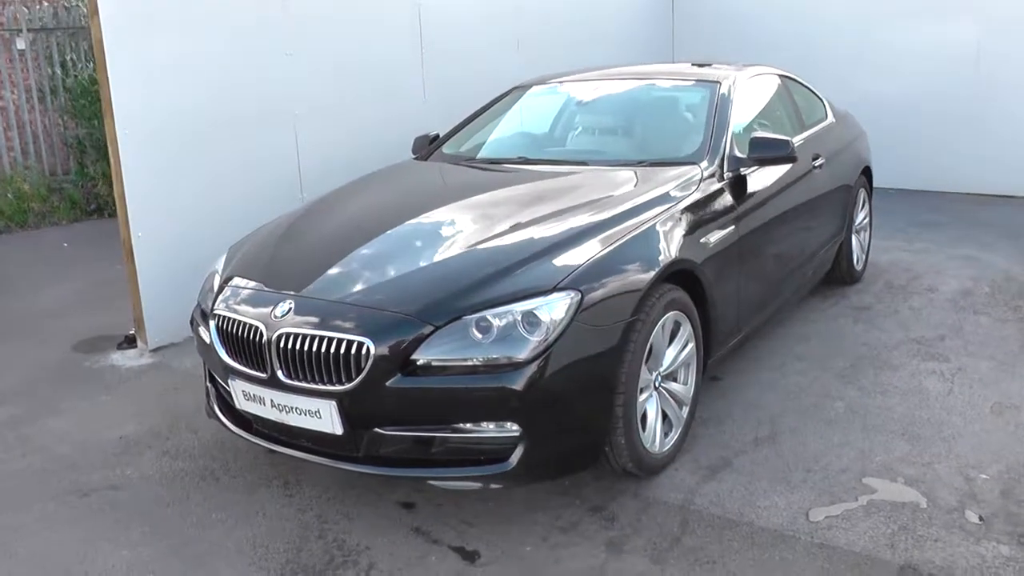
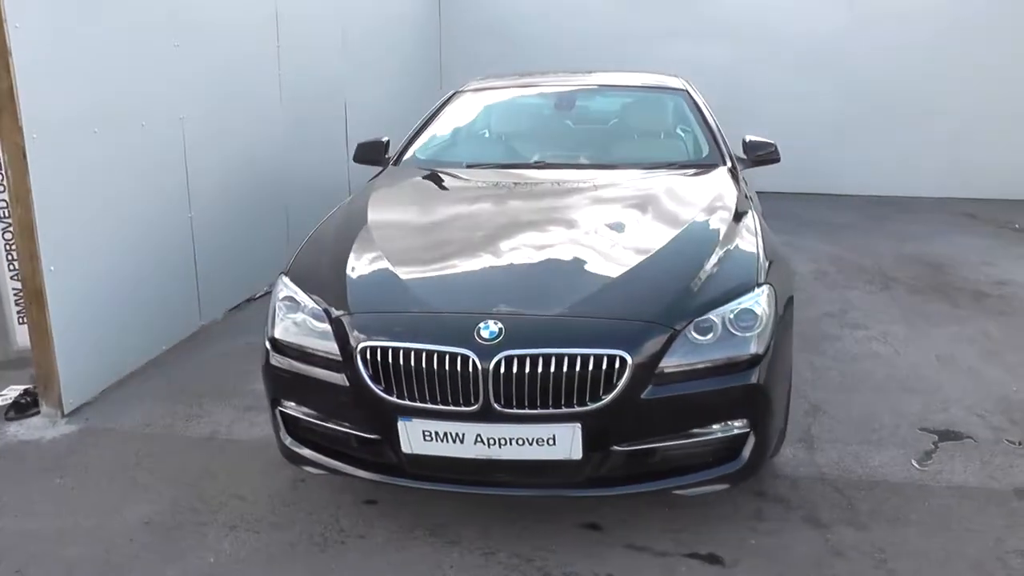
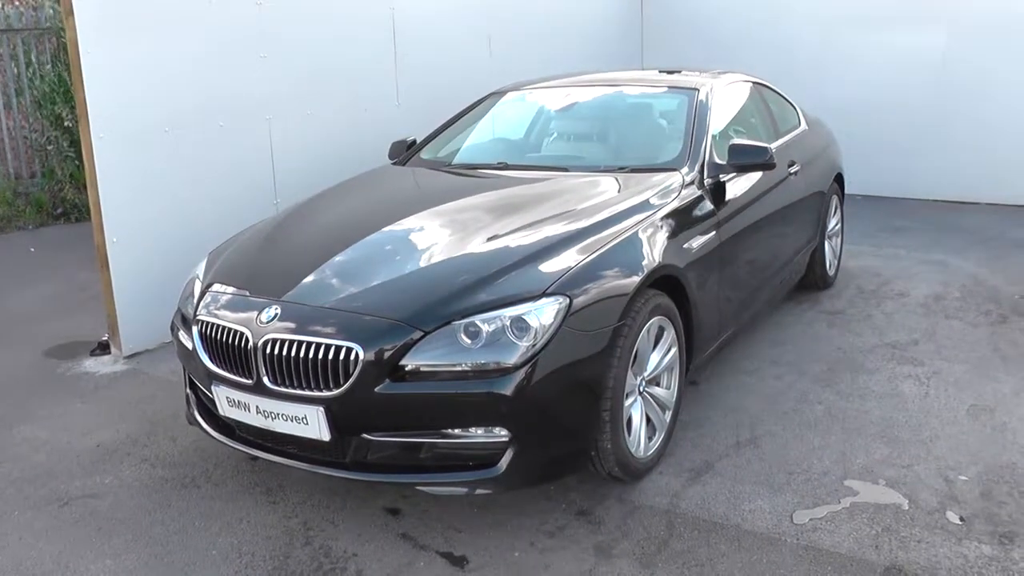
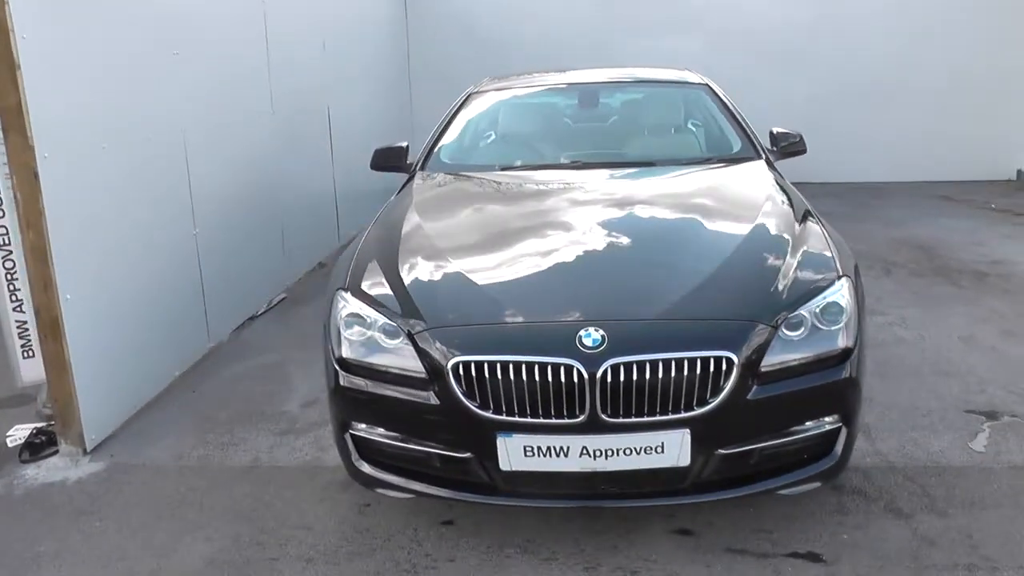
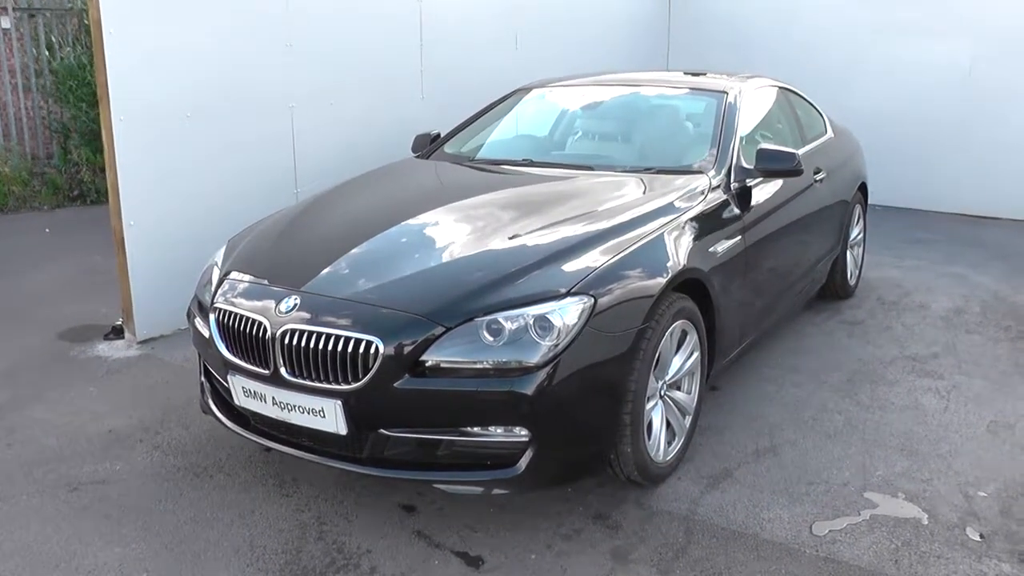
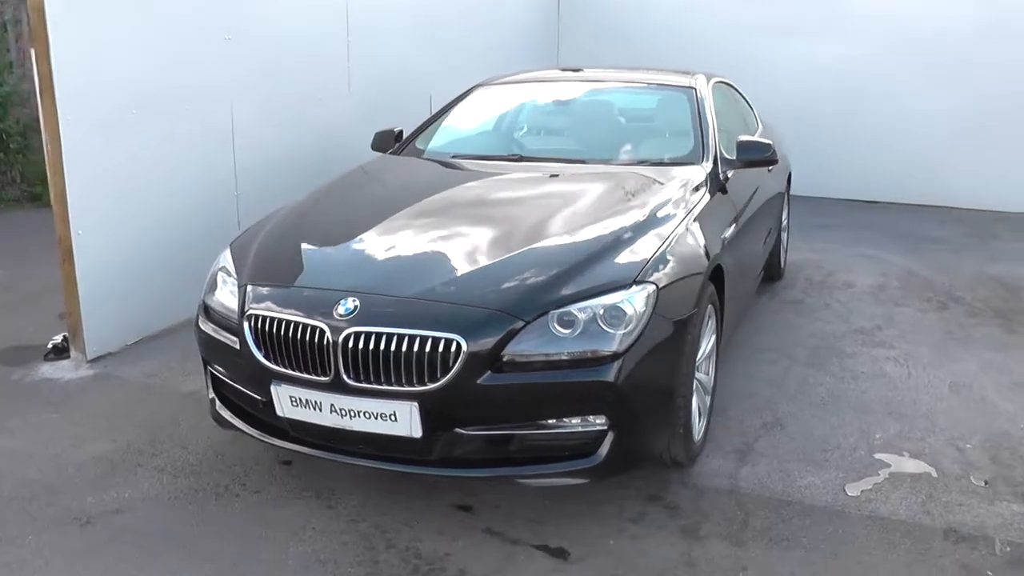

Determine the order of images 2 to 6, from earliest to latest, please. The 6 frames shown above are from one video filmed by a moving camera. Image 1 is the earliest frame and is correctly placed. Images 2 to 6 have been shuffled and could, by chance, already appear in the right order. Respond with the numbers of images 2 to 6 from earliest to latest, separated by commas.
3, 5, 6, 2, 4
